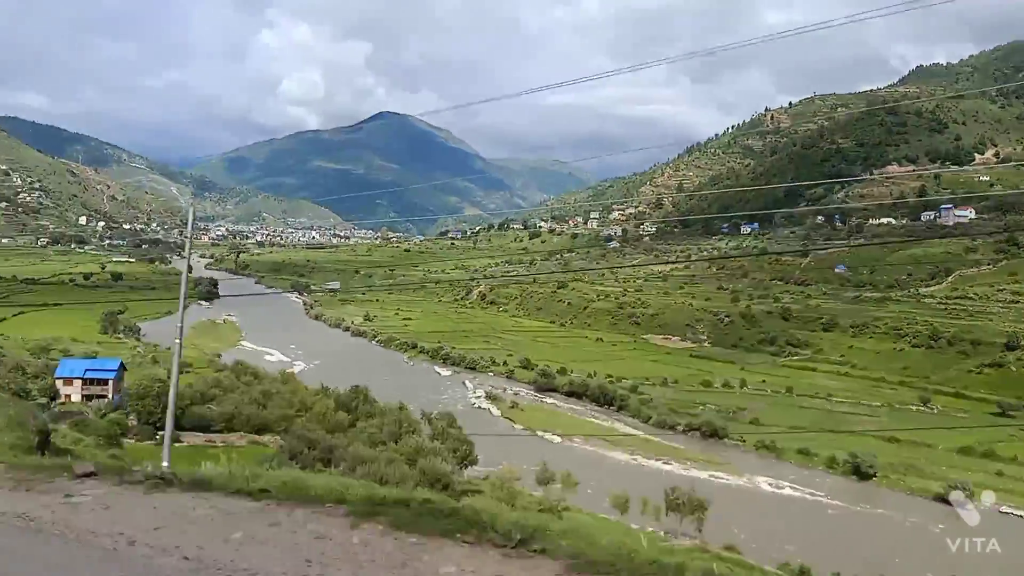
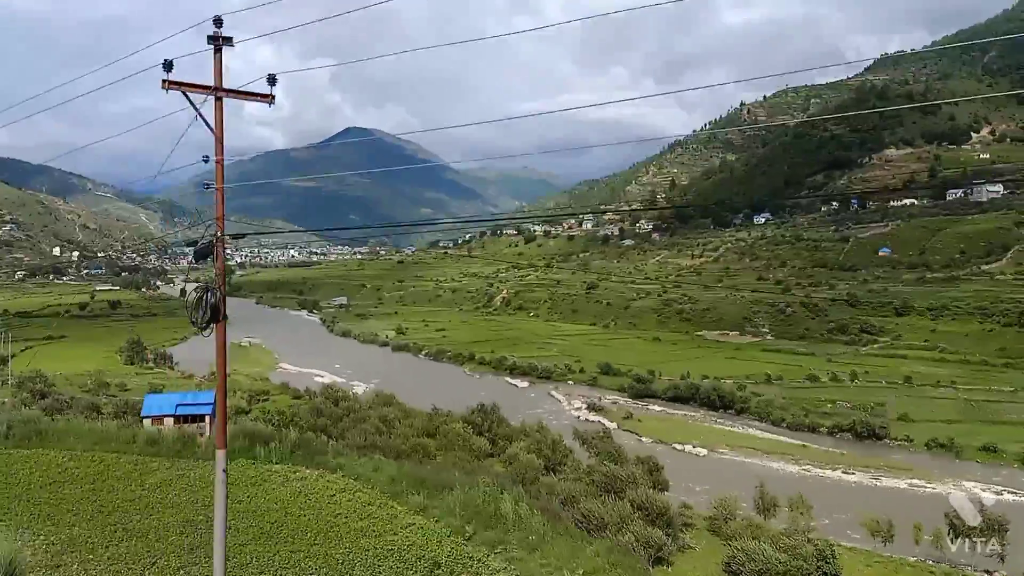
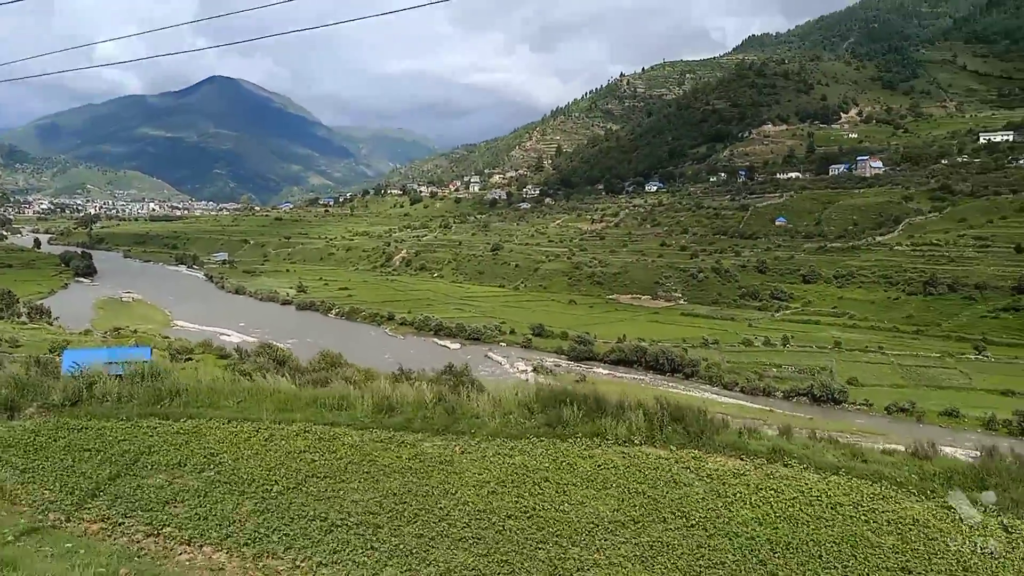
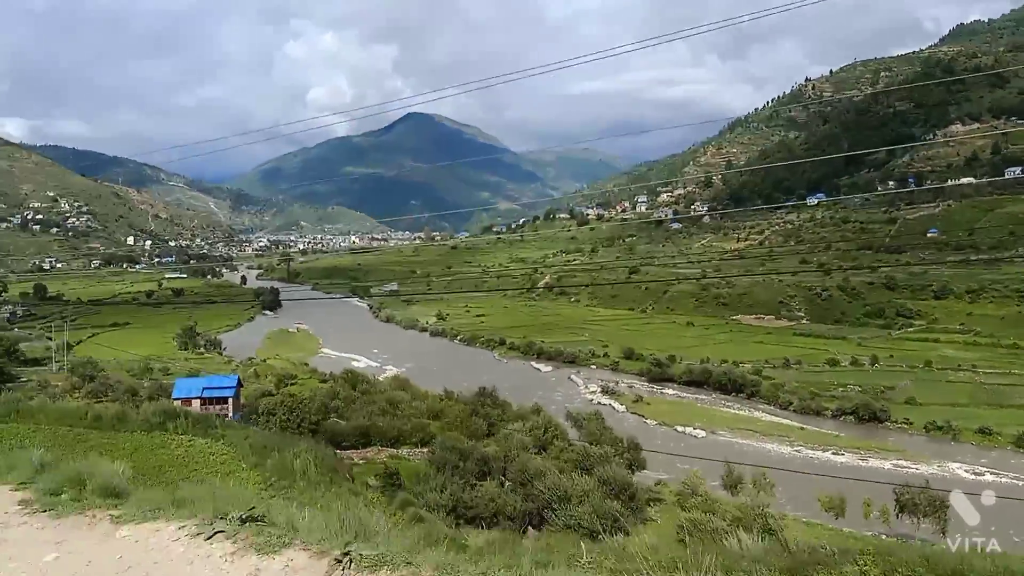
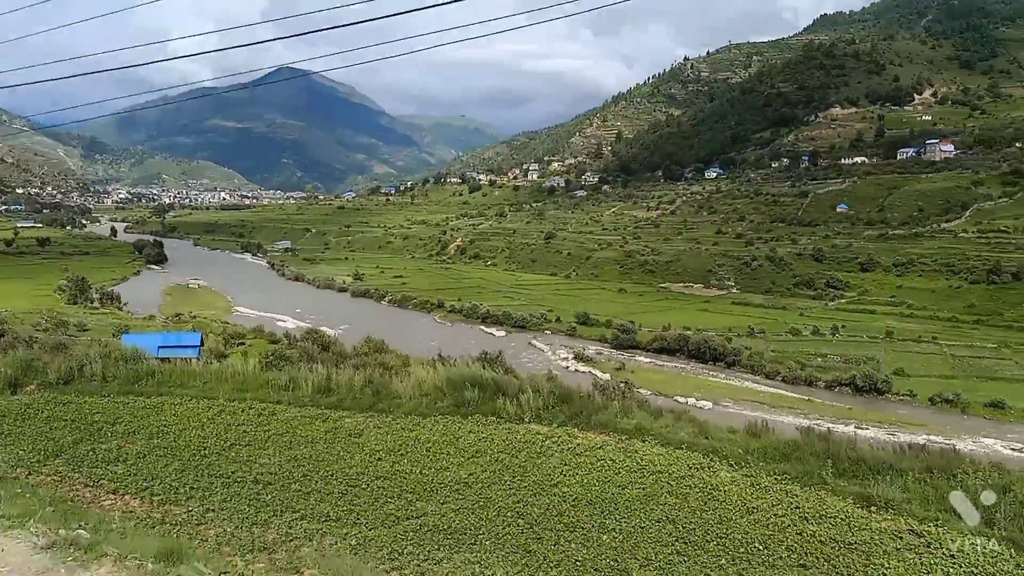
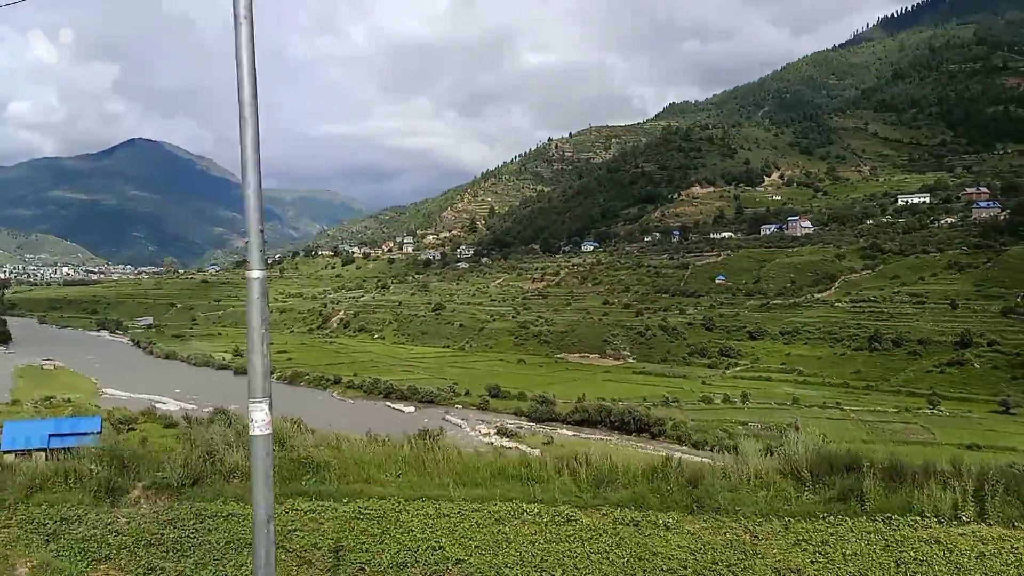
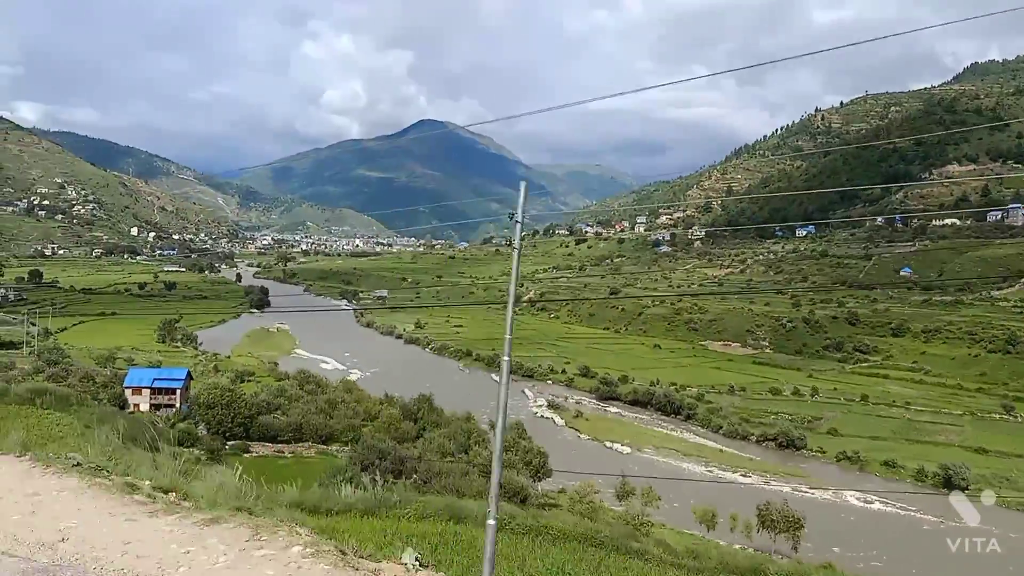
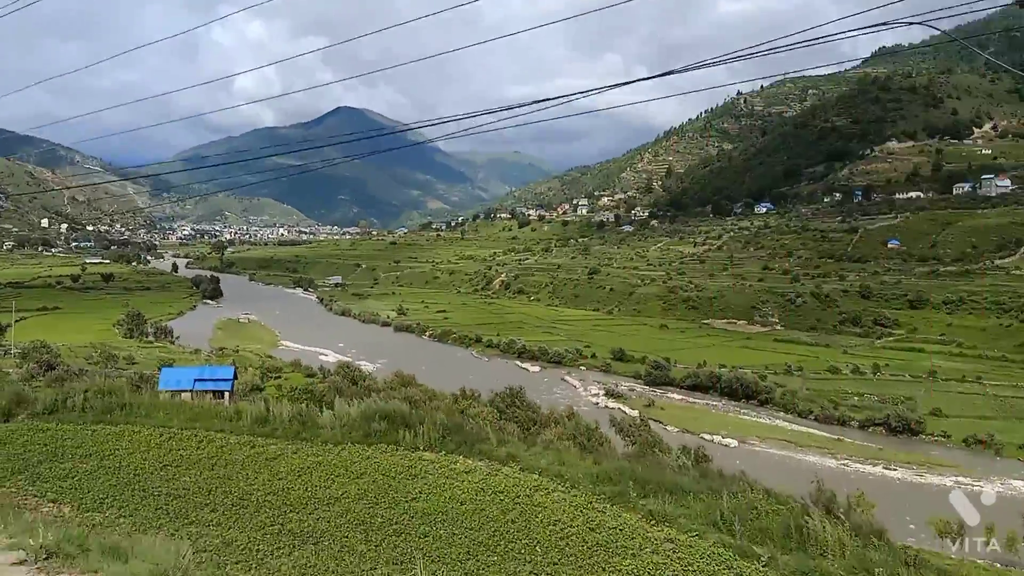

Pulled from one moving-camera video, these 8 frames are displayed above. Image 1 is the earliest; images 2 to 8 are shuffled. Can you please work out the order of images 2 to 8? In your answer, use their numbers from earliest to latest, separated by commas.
7, 4, 2, 8, 5, 3, 6
